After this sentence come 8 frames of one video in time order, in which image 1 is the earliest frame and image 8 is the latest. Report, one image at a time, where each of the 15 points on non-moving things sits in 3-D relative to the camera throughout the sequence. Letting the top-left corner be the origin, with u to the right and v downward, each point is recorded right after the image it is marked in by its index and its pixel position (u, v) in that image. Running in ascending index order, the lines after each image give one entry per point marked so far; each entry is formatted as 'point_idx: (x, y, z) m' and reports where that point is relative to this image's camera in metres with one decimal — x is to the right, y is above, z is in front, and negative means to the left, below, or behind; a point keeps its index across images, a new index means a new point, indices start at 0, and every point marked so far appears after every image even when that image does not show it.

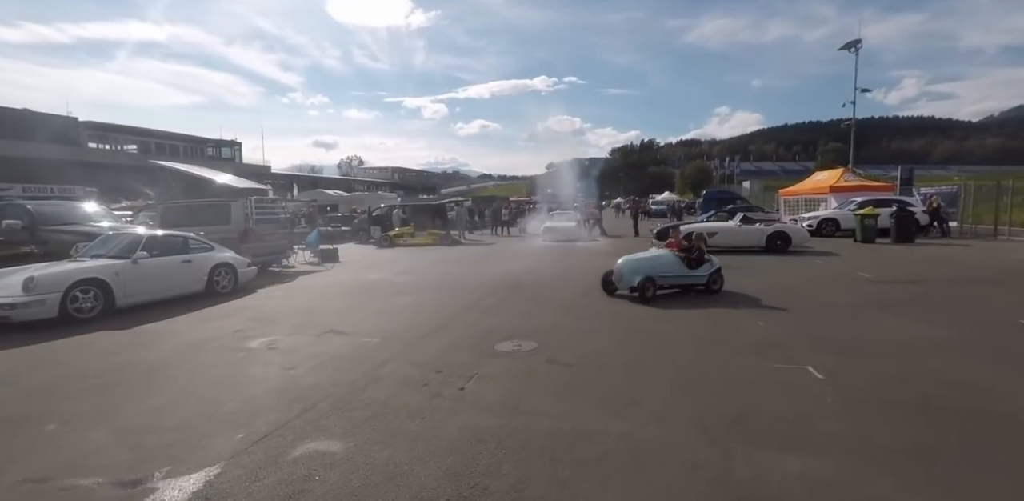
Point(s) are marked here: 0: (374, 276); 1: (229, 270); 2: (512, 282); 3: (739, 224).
0: (-3.8, -0.7, +12.8) m
1: (-5.9, -0.4, +9.9) m
2: (-0.1, -0.8, +11.9) m
3: (+8.5, +1.0, +18.0) m
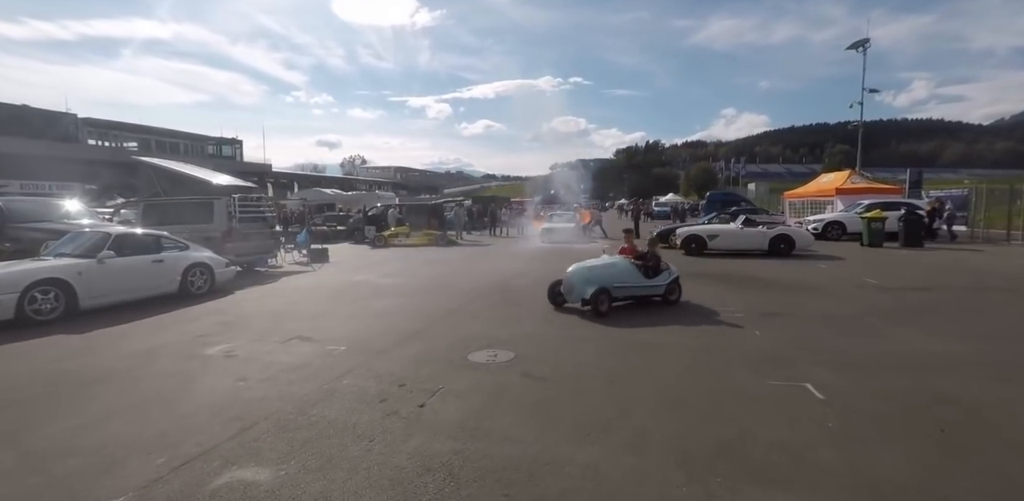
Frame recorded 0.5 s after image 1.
0: (-4.0, -0.7, +12.5) m
1: (-6.1, -0.4, +9.5) m
2: (-0.3, -0.8, +11.4) m
3: (+8.3, +0.9, +17.5) m
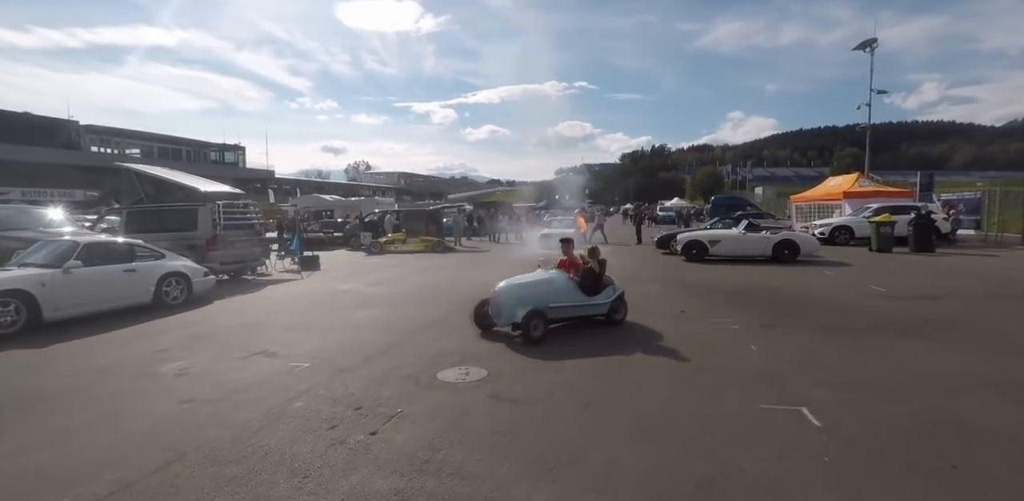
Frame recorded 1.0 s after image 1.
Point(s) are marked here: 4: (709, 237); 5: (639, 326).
0: (-4.2, -0.9, +12.1) m
1: (-6.4, -0.6, +9.2) m
2: (-0.5, -1.0, +11.0) m
3: (+8.2, +0.7, +16.9) m
4: (+7.0, +0.5, +17.0) m
5: (+2.1, -1.3, +8.0) m
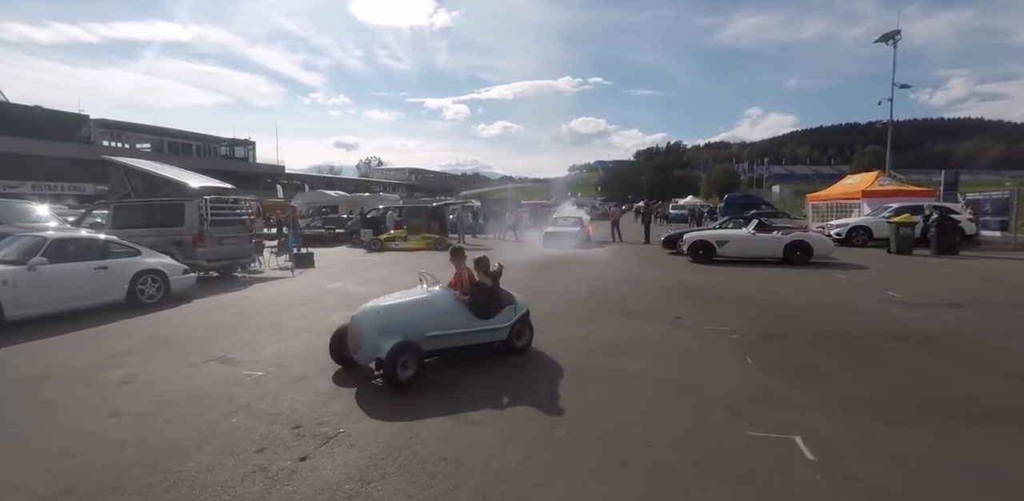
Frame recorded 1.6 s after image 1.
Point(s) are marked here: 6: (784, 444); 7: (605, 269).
0: (-4.4, -0.8, +11.8) m
1: (-6.6, -0.5, +8.9) m
2: (-0.7, -1.0, +10.6) m
3: (+8.2, +0.6, +16.2) m
4: (+7.0, +0.5, +16.3) m
5: (+1.8, -1.3, +7.5) m
6: (+2.2, -1.6, +3.9) m
7: (+2.8, -0.6, +14.3) m
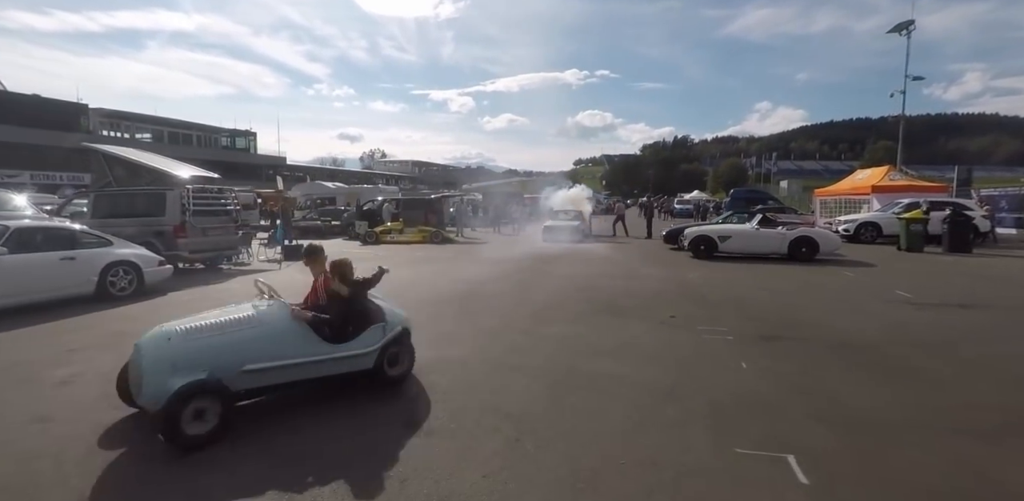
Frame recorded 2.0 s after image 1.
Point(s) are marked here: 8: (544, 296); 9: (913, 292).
0: (-4.6, -0.6, +11.4) m
1: (-6.9, -0.3, +8.6) m
2: (-1.0, -0.8, +10.2) m
3: (+8.0, +0.8, +15.7) m
4: (+6.9, +0.6, +15.8) m
5: (+1.5, -1.2, +7.1) m
6: (+1.9, -1.6, +3.5) m
7: (+2.6, -0.4, +13.9) m
8: (+0.6, -0.9, +9.4) m
9: (+8.7, -0.9, +10.3) m
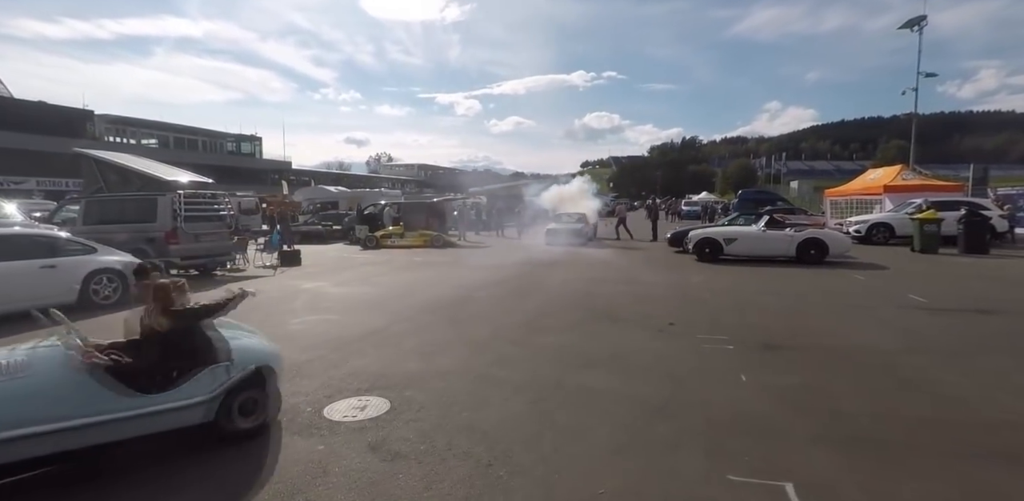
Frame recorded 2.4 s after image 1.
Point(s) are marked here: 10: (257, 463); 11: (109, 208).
0: (-4.7, -0.8, +11.2) m
1: (-7.0, -0.5, +8.4) m
2: (-1.1, -0.9, +9.9) m
3: (+8.0, +0.7, +15.2) m
4: (+6.9, +0.5, +15.4) m
5: (+1.4, -1.3, +6.7) m
6: (+1.7, -1.6, +3.2) m
7: (+2.5, -0.5, +13.5) m
8: (+0.5, -1.0, +9.1) m
9: (+8.6, -1.0, +9.9) m
10: (-1.8, -1.5, +3.4) m
11: (-9.3, +1.0, +11.0) m
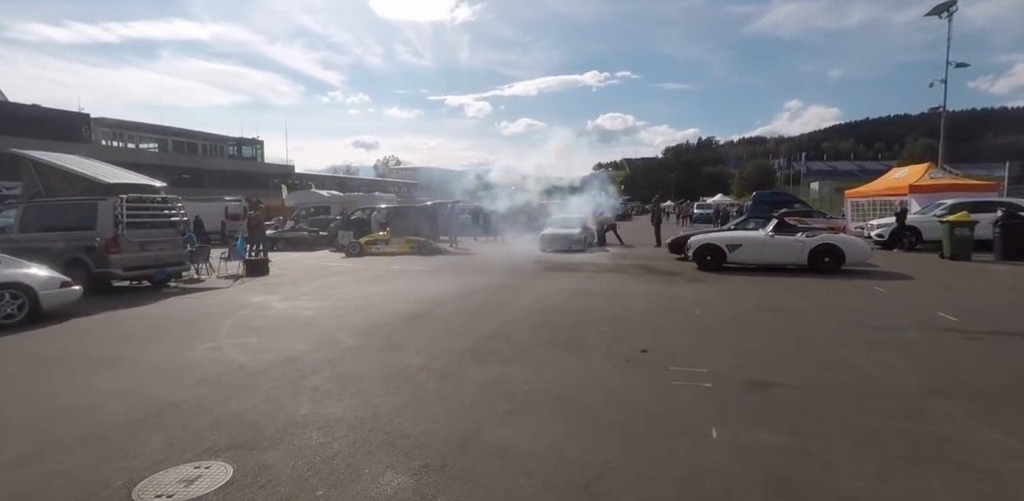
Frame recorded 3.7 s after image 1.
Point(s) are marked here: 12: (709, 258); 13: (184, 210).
0: (-5.3, -1.0, +10.2) m
1: (-7.7, -0.7, +7.5) m
2: (-1.7, -1.1, +8.8) m
3: (+7.5, +0.5, +13.8) m
4: (+6.4, +0.3, +14.0) m
5: (+0.6, -1.5, +5.5) m
6: (+0.8, -1.8, +2.0) m
7: (+2.0, -0.7, +12.3) m
8: (-0.2, -1.2, +7.9) m
9: (+7.9, -1.1, +8.4) m
10: (-2.8, -1.7, +2.4) m
11: (-9.9, +0.8, +10.2) m
12: (+5.9, -0.2, +14.1) m
13: (-8.0, +1.0, +11.6) m
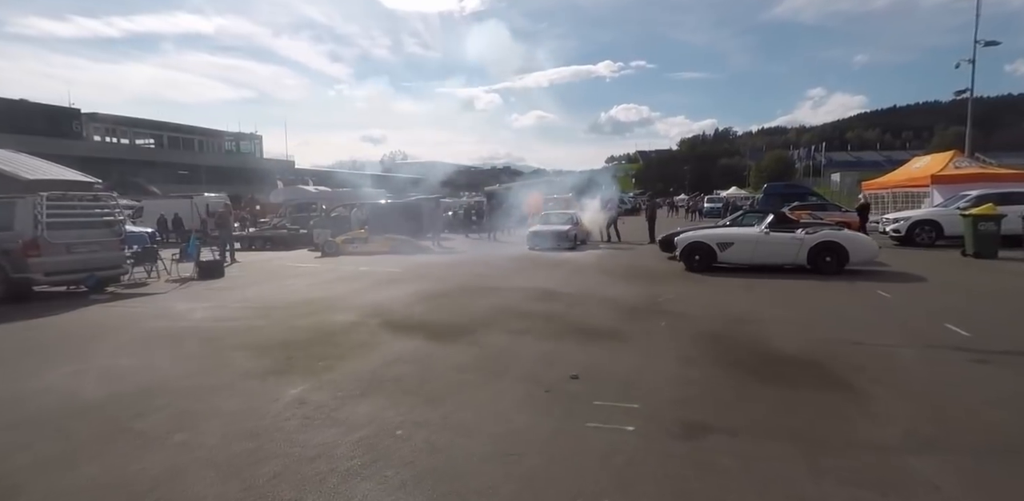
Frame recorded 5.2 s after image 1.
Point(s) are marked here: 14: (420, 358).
0: (-6.3, -1.0, +9.4) m
1: (-8.8, -0.8, +6.8) m
2: (-2.8, -1.2, +7.8) m
3: (+6.7, +0.5, +12.5) m
4: (+5.5, +0.3, +12.7) m
5: (-0.5, -1.6, +4.5) m
6: (-0.5, -1.9, +0.9) m
7: (+1.1, -0.7, +11.2) m
8: (-1.2, -1.2, +6.9) m
9: (+6.9, -1.2, +7.1) m
10: (-4.0, -1.8, +1.5) m
11: (-10.9, +0.7, +9.5) m
12: (+5.1, -0.2, +12.9) m
13: (-8.9, +0.9, +10.9) m
14: (-1.2, -1.3, +6.1) m
